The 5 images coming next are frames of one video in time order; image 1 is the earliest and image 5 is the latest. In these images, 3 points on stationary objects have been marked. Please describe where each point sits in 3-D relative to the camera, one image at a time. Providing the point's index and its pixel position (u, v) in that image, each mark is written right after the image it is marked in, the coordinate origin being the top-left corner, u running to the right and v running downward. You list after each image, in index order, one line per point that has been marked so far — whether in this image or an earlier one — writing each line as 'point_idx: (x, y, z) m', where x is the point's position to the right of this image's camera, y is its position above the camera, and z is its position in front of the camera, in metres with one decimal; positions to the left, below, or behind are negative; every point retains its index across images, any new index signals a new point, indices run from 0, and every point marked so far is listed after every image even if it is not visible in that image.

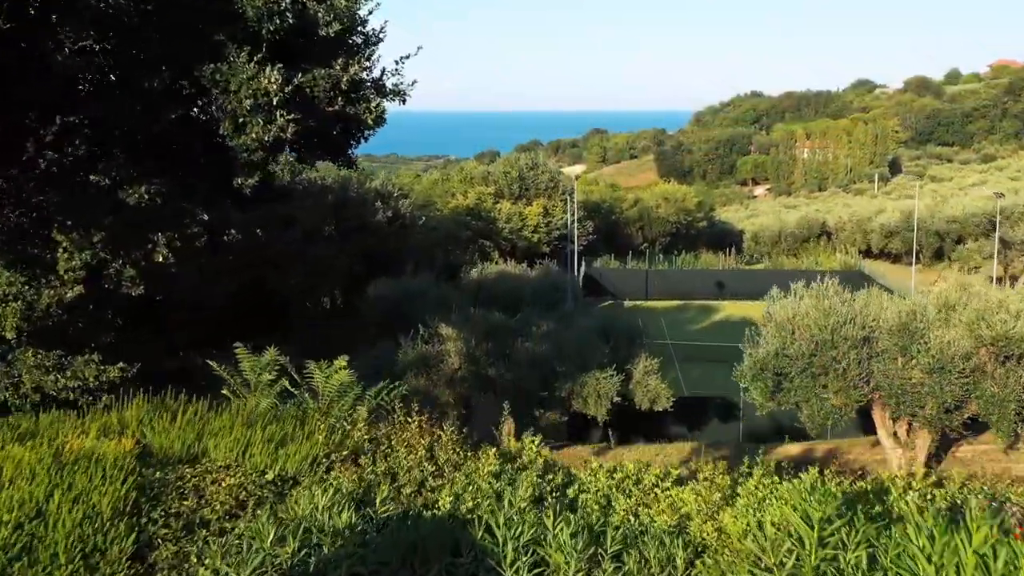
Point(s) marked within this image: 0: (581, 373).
0: (+0.8, -1.0, +13.5) m
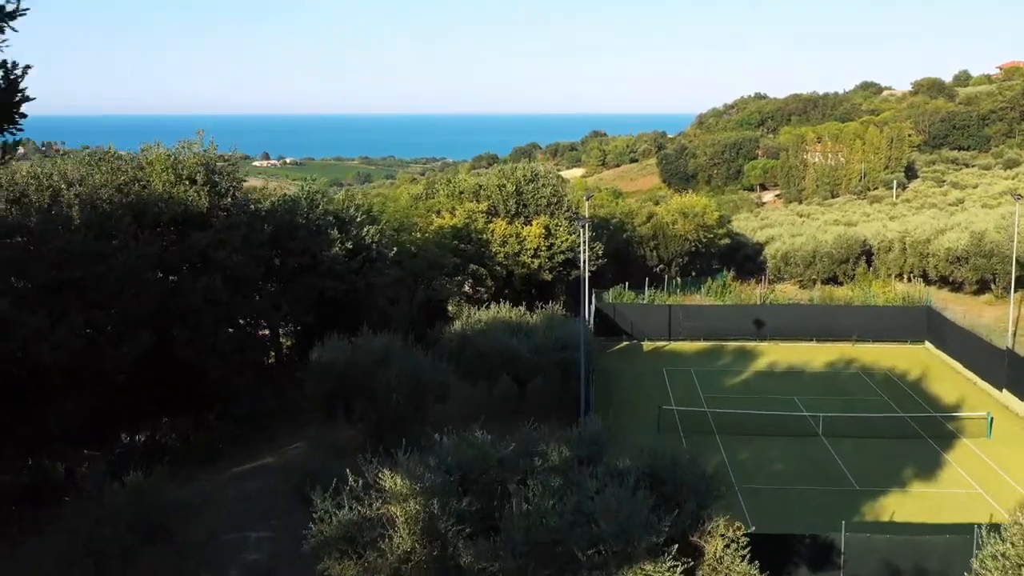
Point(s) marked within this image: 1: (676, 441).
0: (+0.7, -1.8, +7.9) m
1: (+2.7, -2.5, +19.2) m
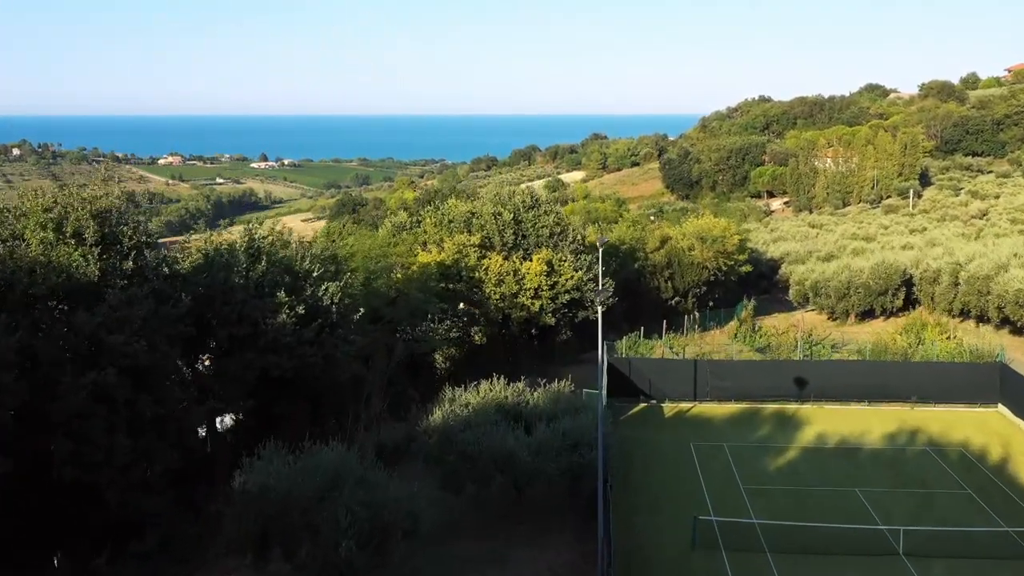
0: (+0.7, -2.9, +3.6) m
1: (+2.6, -3.5, +15.0) m
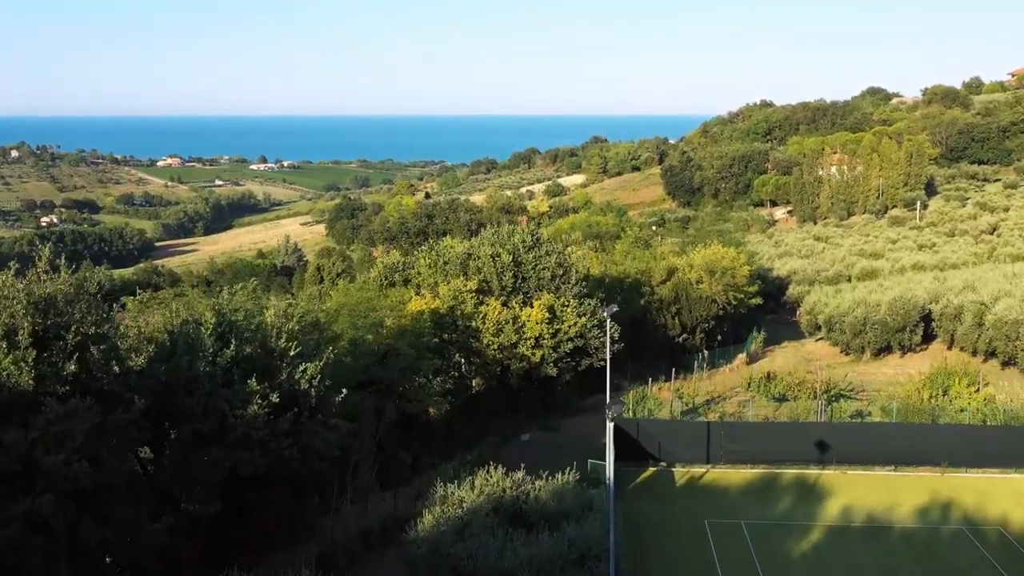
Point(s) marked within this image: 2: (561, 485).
0: (+0.6, -3.9, +2.0) m
1: (+2.6, -4.6, +13.3) m
2: (+0.6, -2.5, +15.2) m
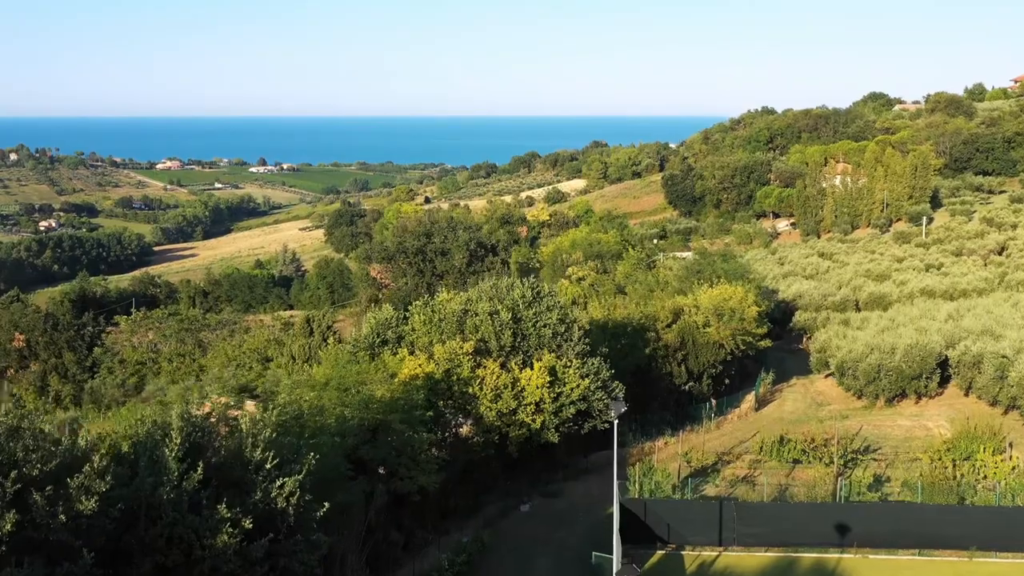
0: (+0.6, -5.1, +0.6) m
1: (+2.6, -5.8, +11.9) m
2: (+0.6, -3.8, +13.8) m
